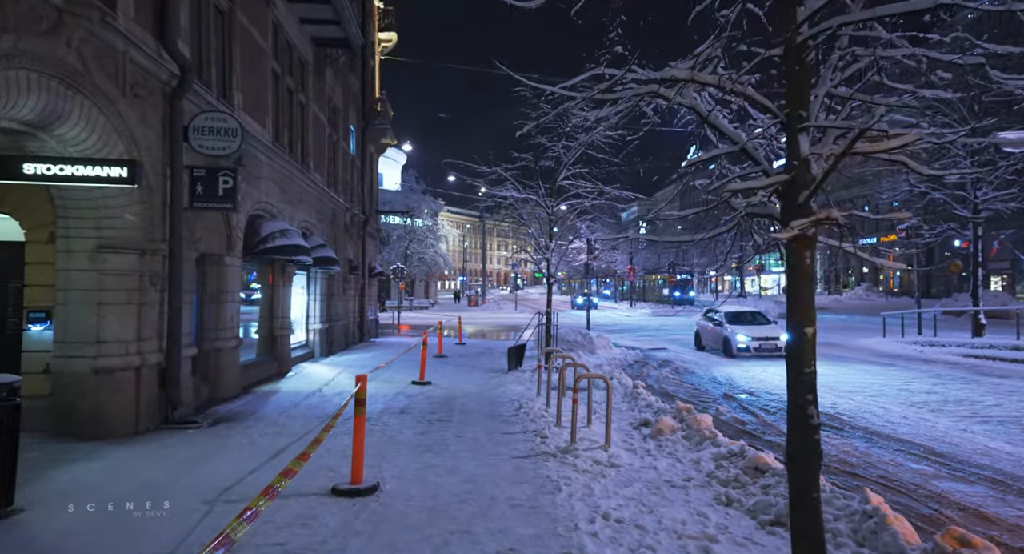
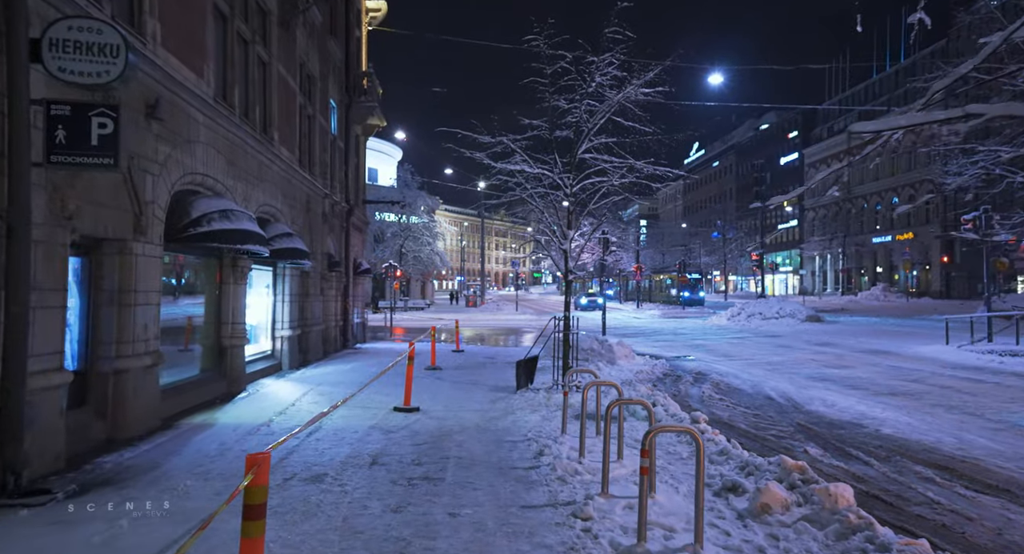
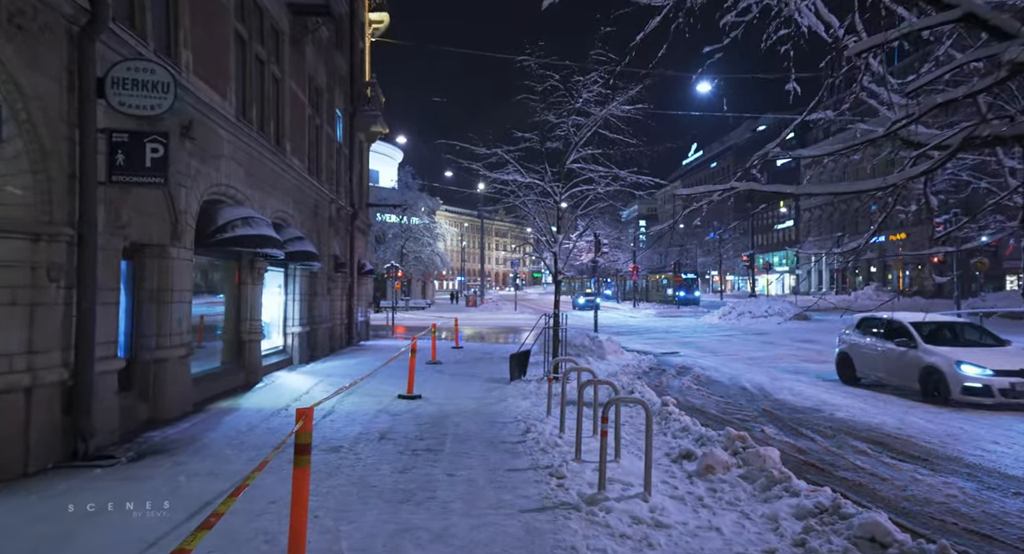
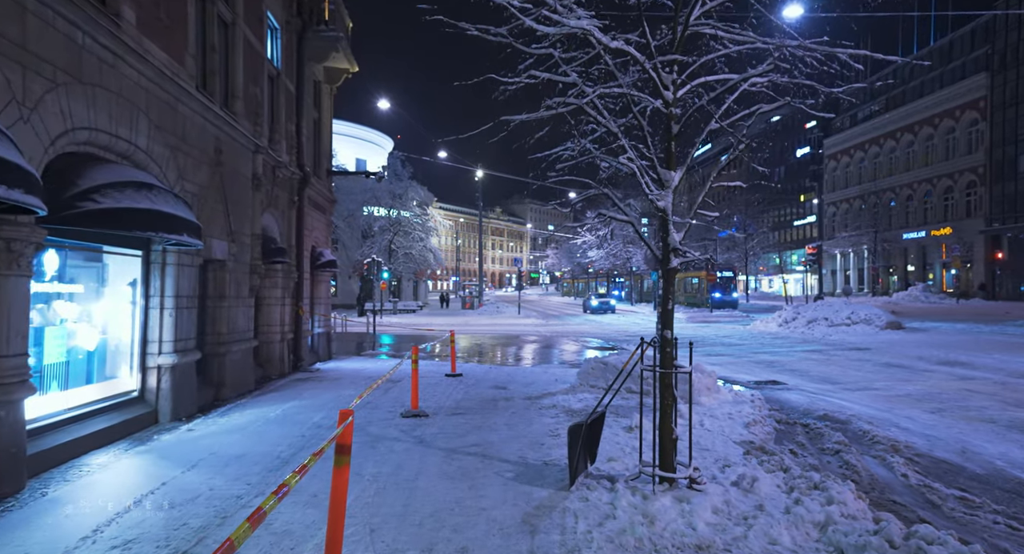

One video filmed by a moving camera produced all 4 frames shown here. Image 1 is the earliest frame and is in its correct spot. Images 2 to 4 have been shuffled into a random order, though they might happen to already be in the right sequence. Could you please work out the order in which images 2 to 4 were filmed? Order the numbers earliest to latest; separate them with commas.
3, 2, 4
